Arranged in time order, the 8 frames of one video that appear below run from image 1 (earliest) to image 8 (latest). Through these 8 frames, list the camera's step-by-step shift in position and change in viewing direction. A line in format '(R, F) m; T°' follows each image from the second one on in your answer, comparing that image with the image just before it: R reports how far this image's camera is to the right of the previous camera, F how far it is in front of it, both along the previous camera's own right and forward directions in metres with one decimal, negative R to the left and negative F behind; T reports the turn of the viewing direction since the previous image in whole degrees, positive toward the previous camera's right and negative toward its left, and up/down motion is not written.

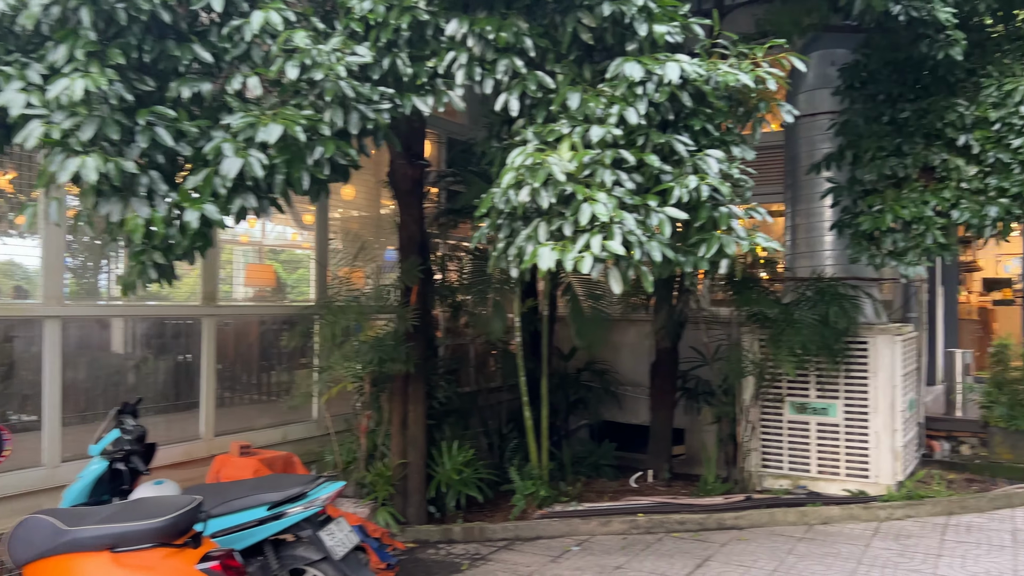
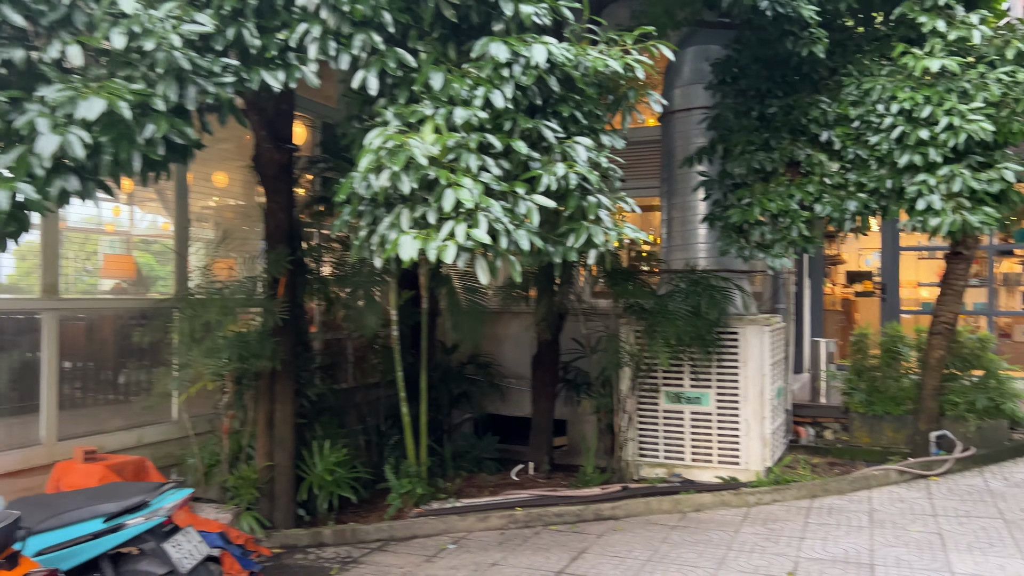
(+0.1, +0.1) m; +8°
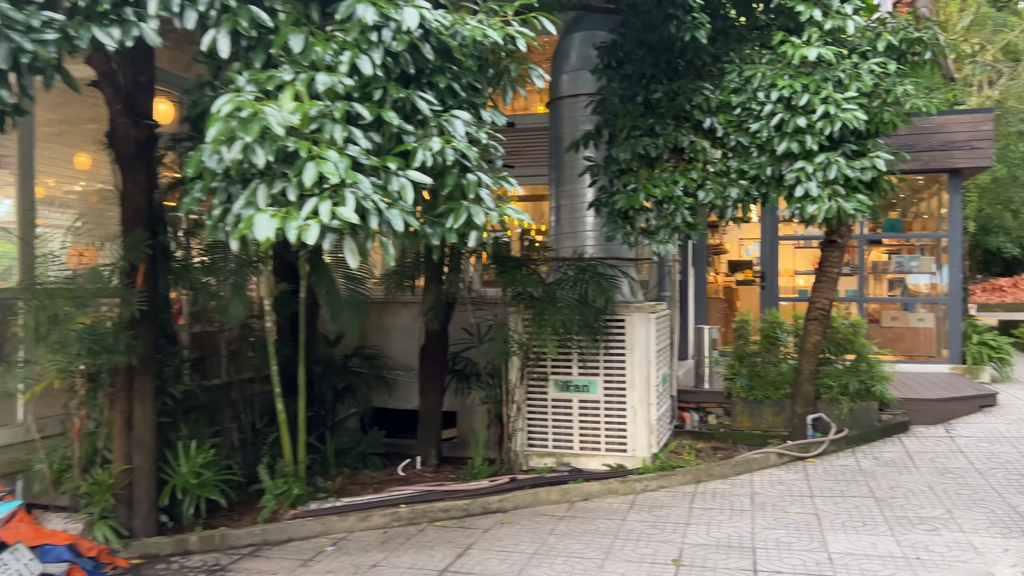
(+0.1, +0.2) m; +7°
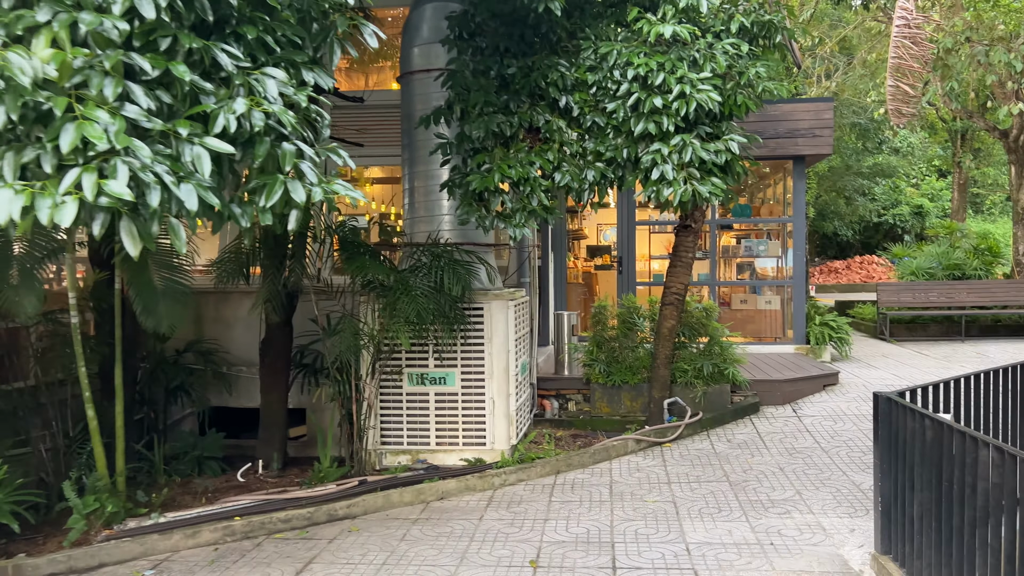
(+0.1, +0.3) m; +9°
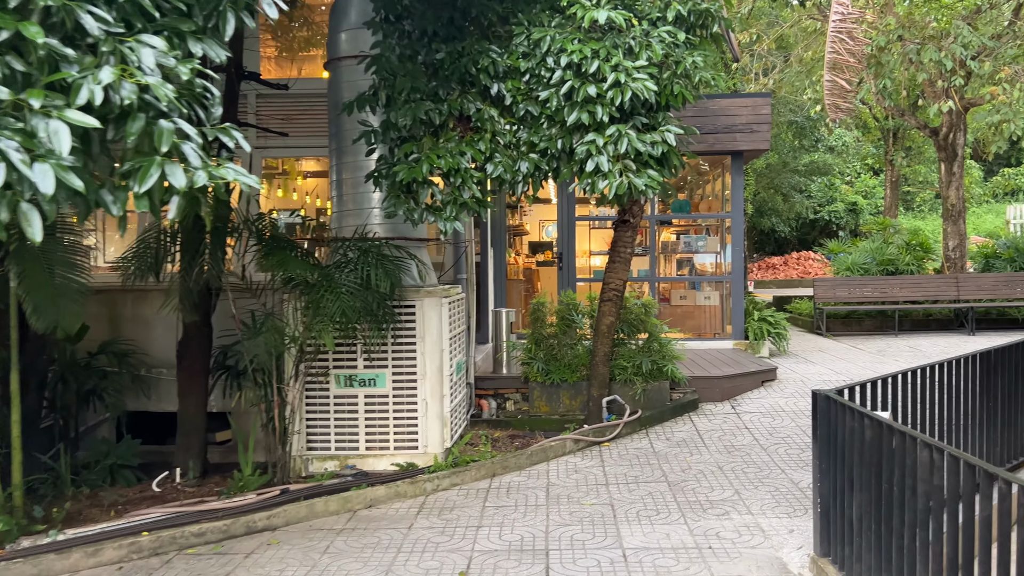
(+0.1, +0.2) m; +4°
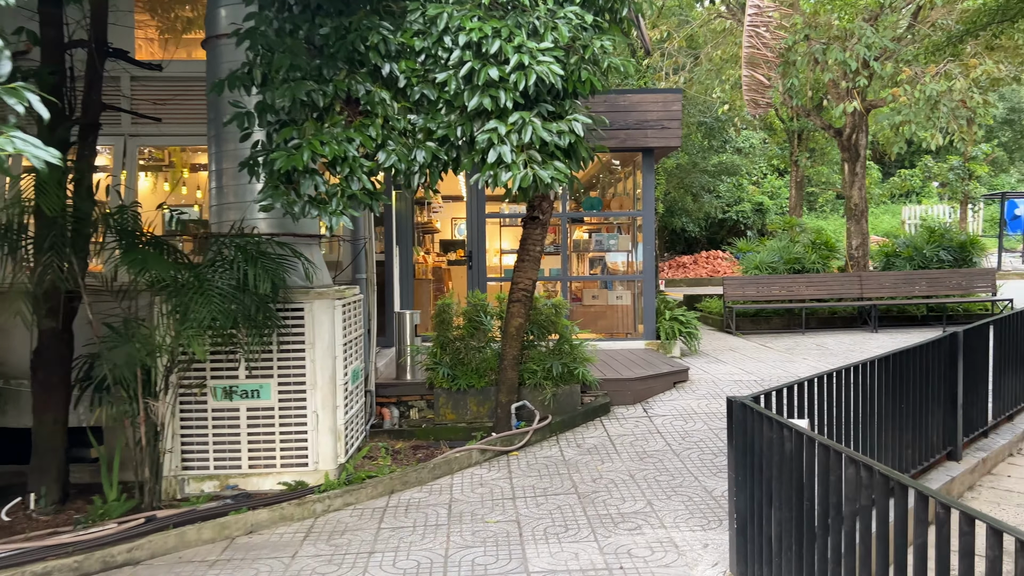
(+0.1, +0.4) m; +6°
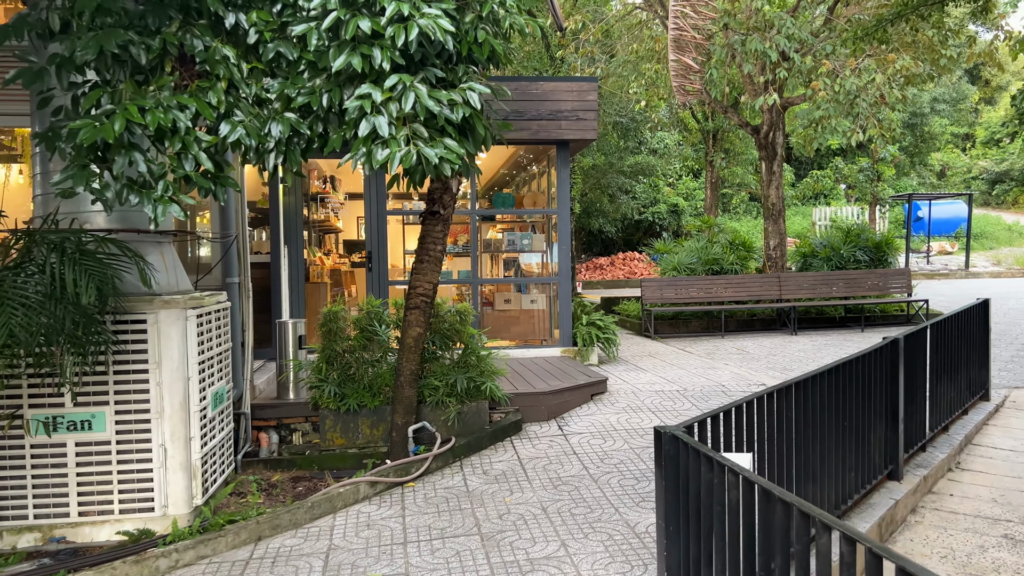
(+0.2, +0.8) m; +6°
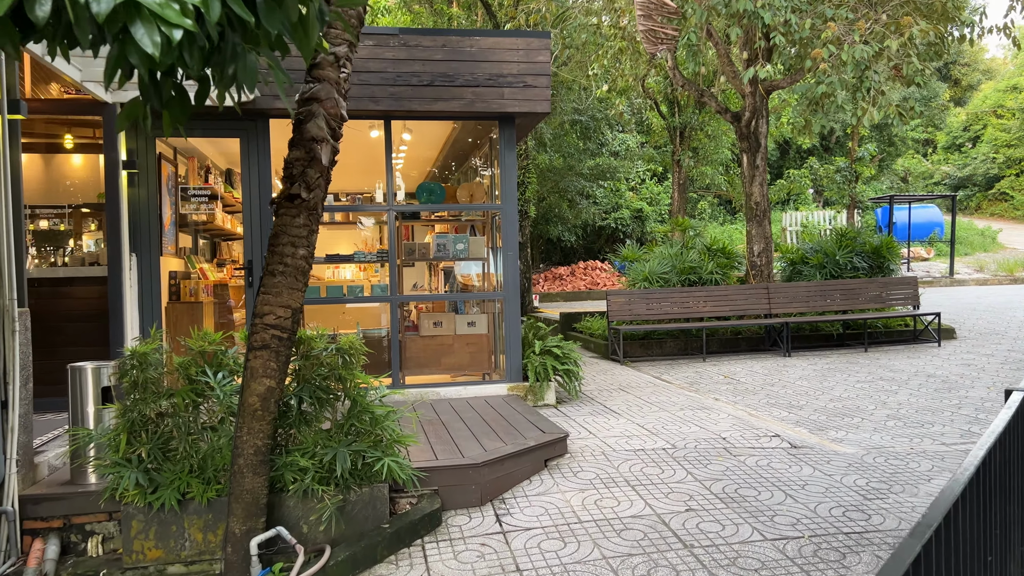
(+0.2, +2.0) m; +3°
